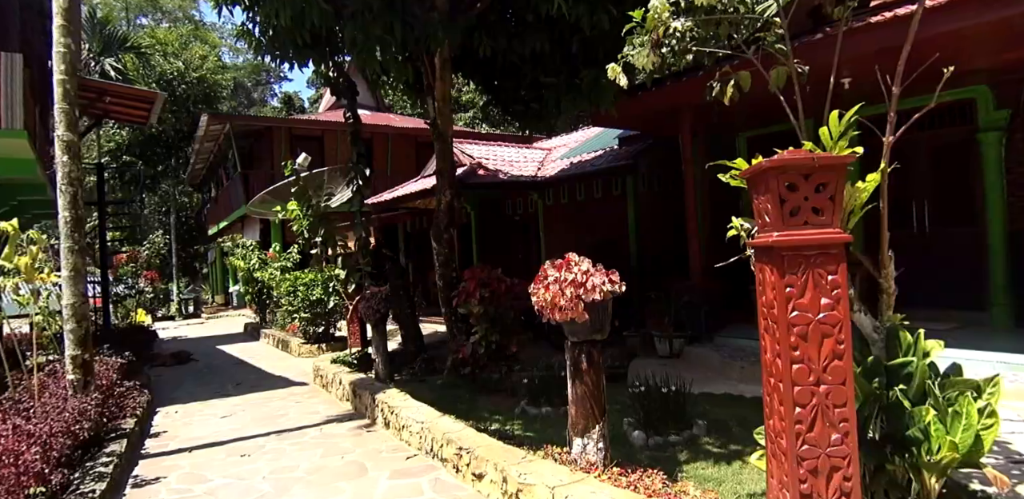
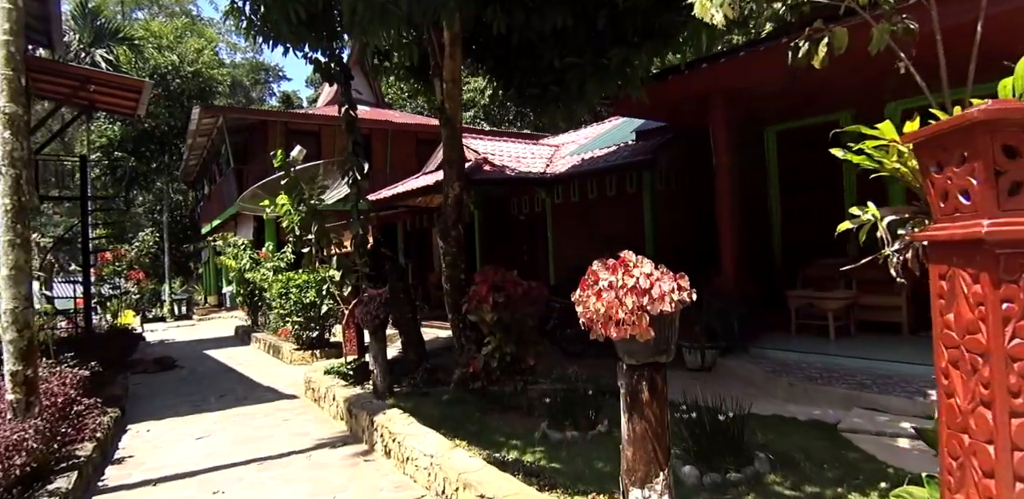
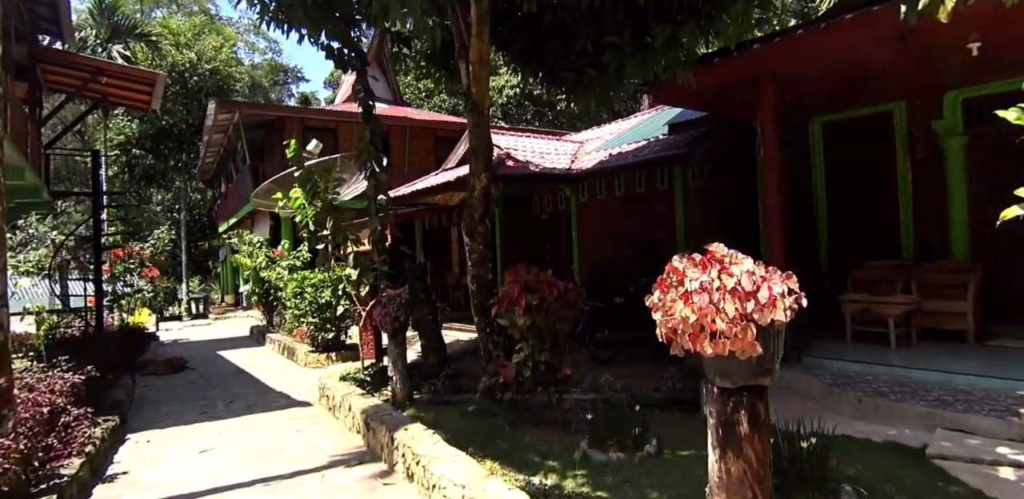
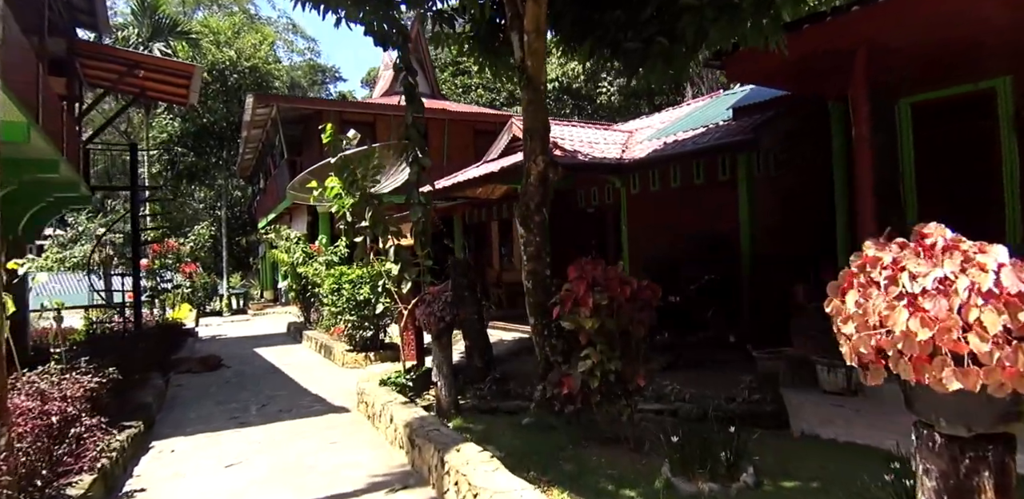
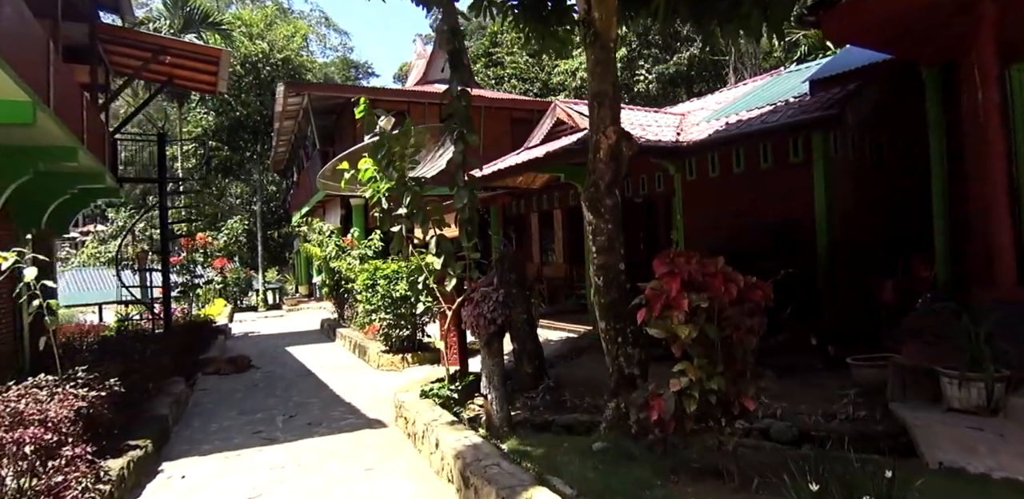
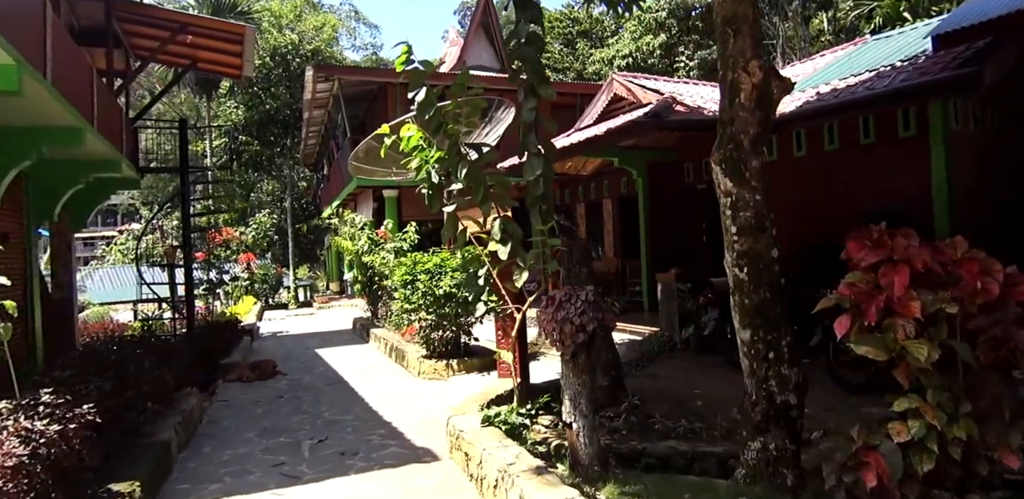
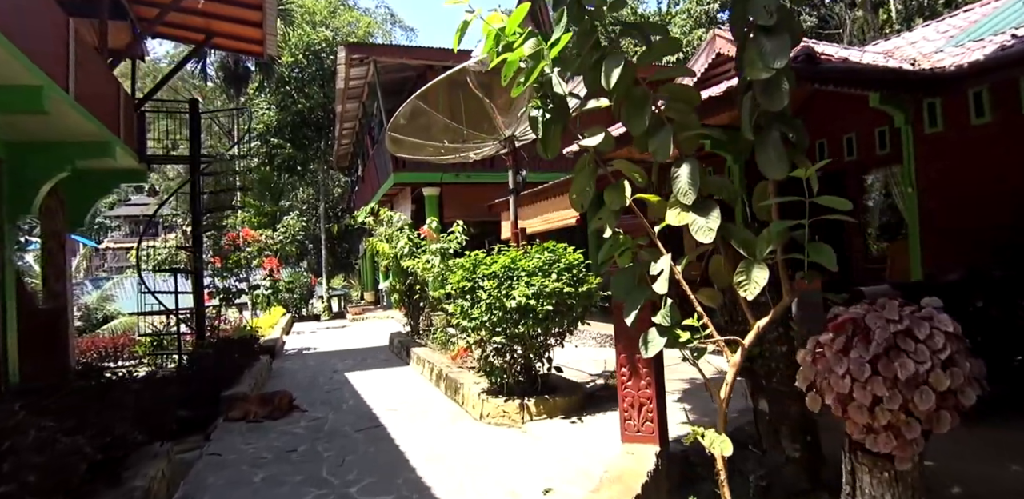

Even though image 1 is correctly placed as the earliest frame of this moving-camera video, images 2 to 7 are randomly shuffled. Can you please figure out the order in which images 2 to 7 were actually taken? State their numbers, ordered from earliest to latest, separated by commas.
2, 3, 4, 5, 6, 7
